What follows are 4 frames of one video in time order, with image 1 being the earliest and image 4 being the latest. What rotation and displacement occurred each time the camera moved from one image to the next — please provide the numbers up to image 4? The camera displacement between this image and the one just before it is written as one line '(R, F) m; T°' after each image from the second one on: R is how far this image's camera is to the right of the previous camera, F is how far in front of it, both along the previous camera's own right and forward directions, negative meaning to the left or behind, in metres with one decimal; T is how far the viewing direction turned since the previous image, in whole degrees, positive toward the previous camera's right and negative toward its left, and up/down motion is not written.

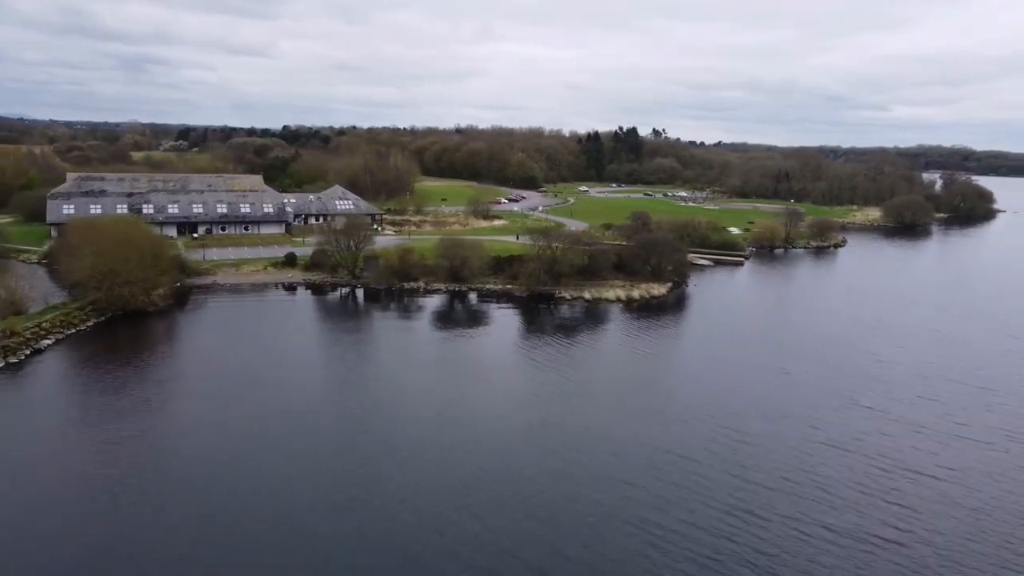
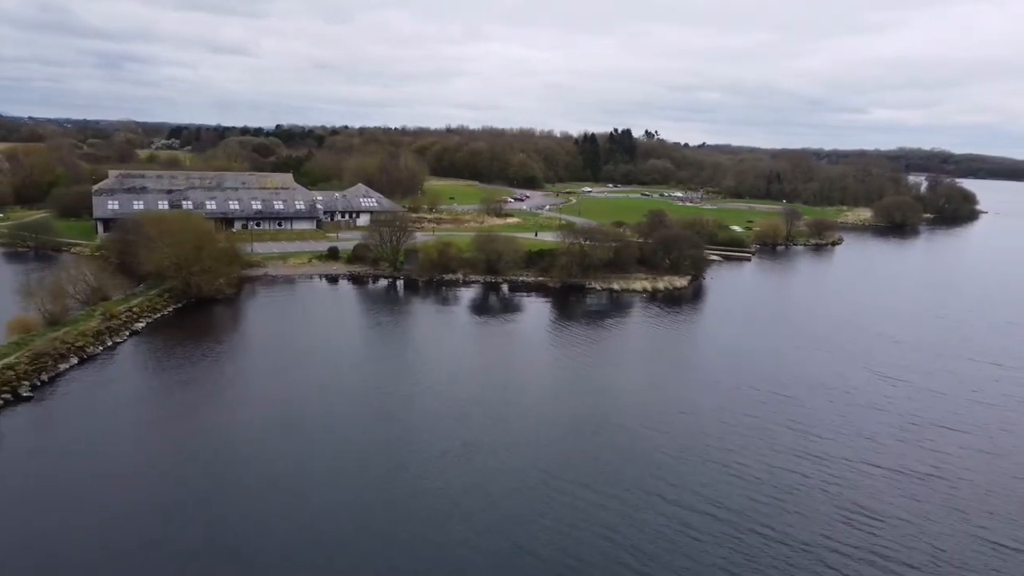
(-2.1, -1.9) m; +1°
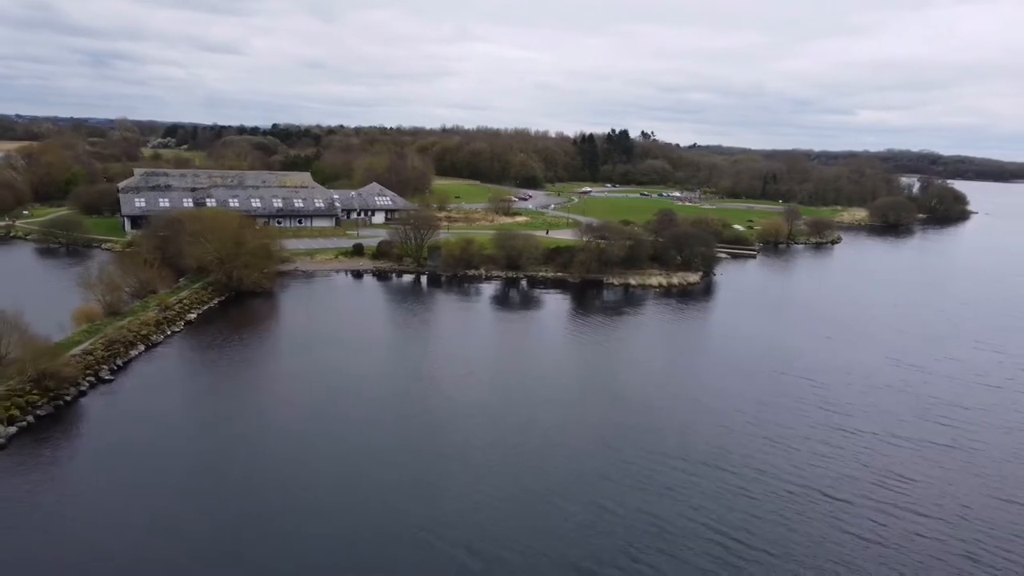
(-1.3, -1.1) m; +1°
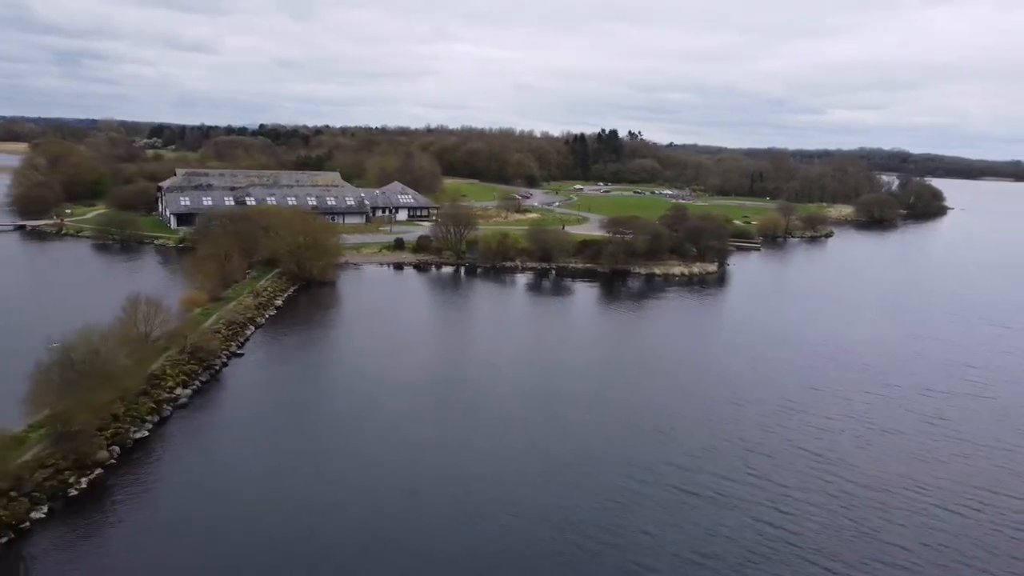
(-2.6, -2.3) m; +2°
